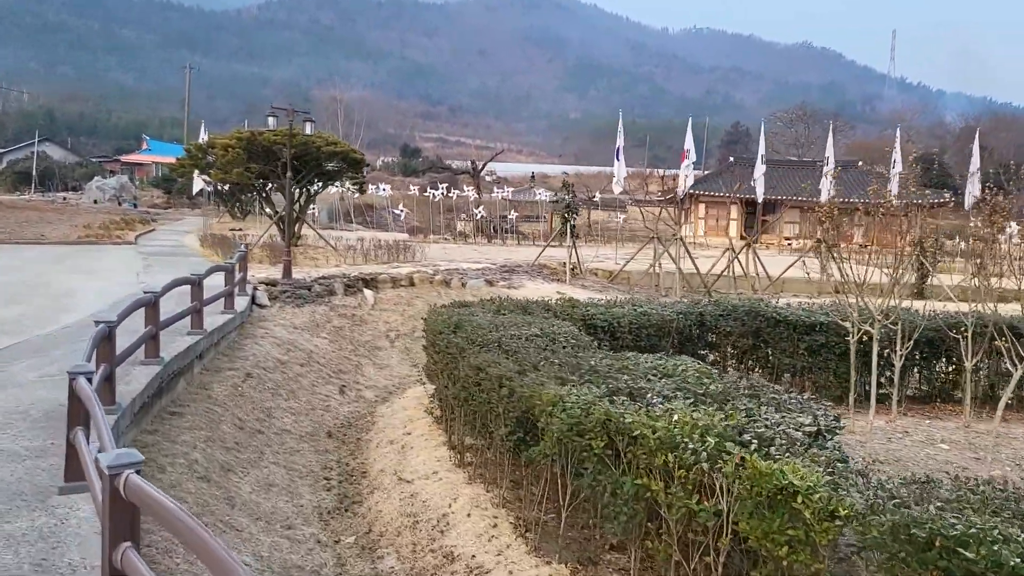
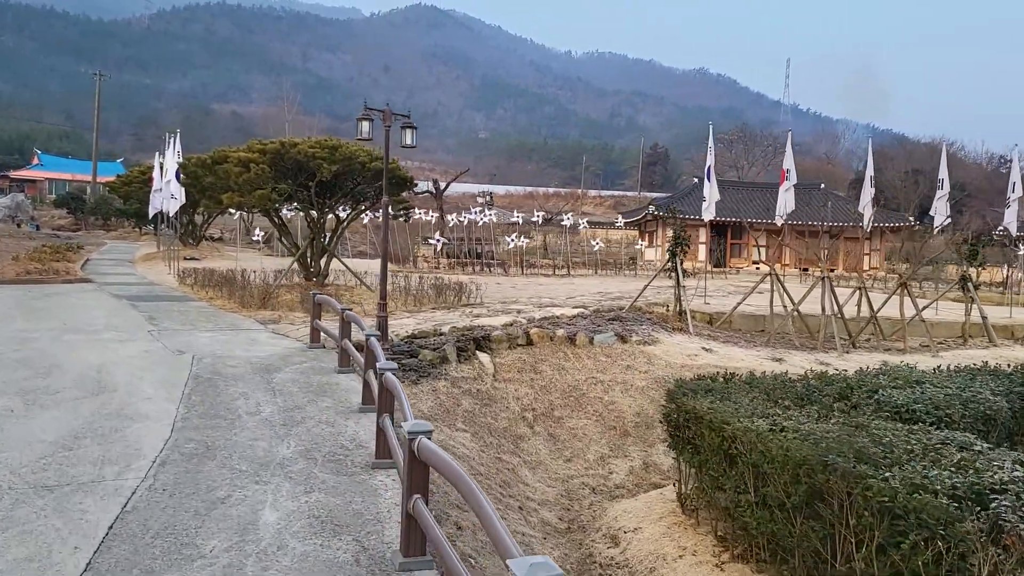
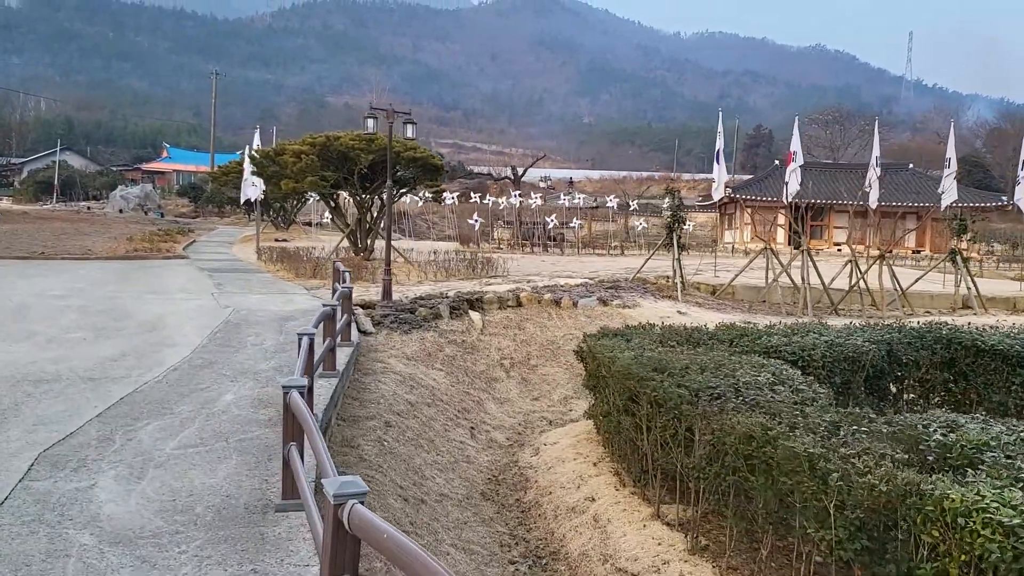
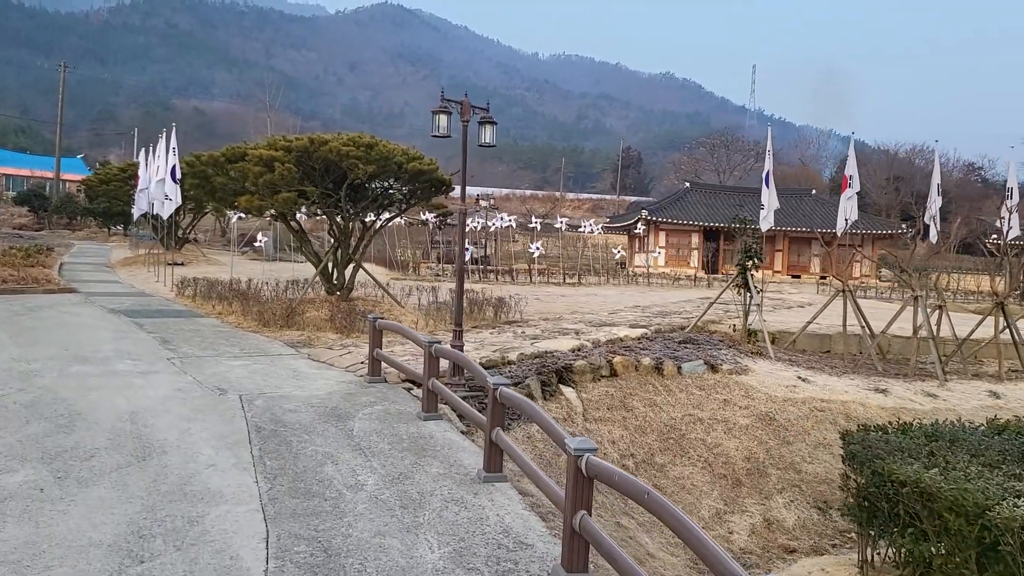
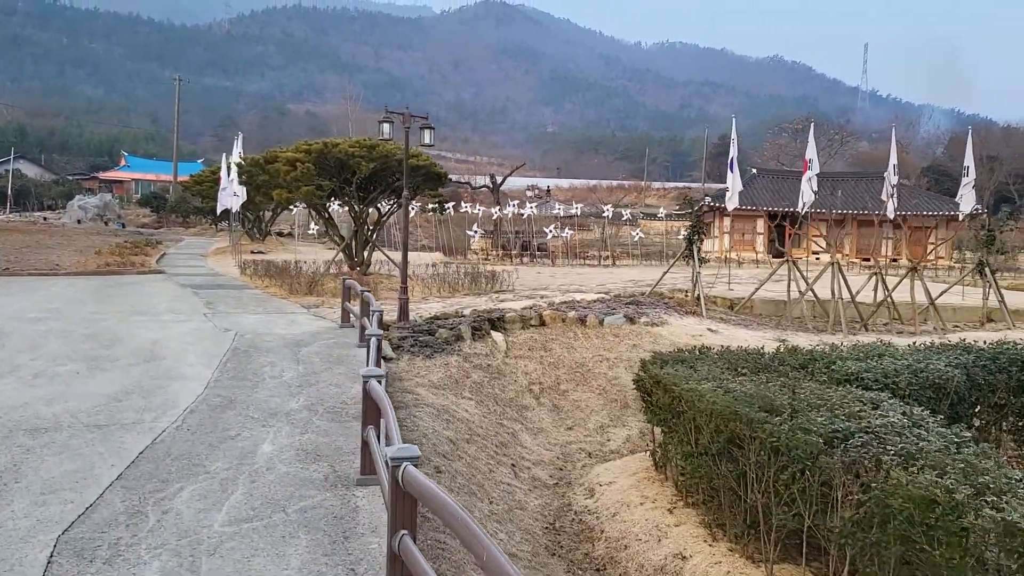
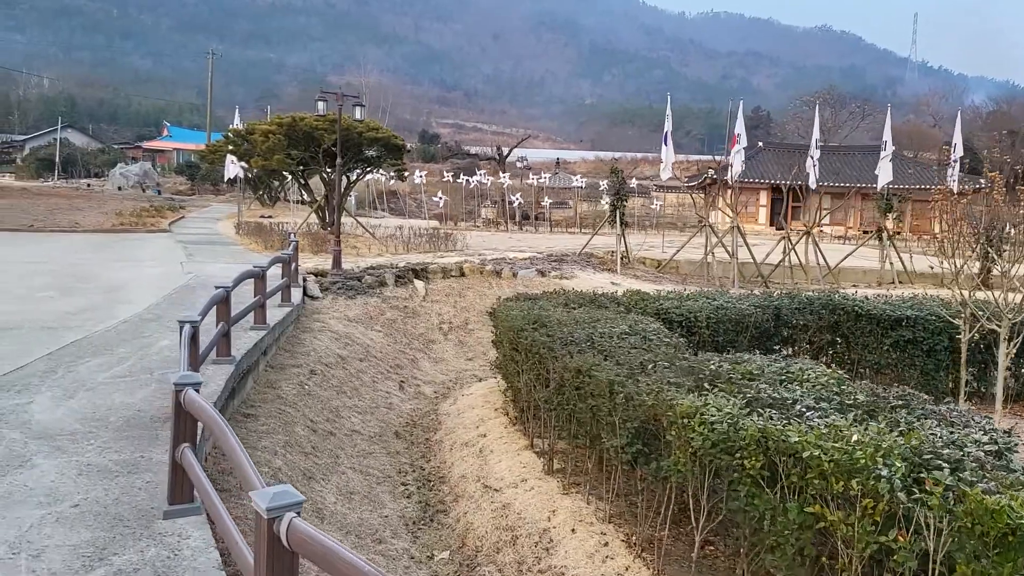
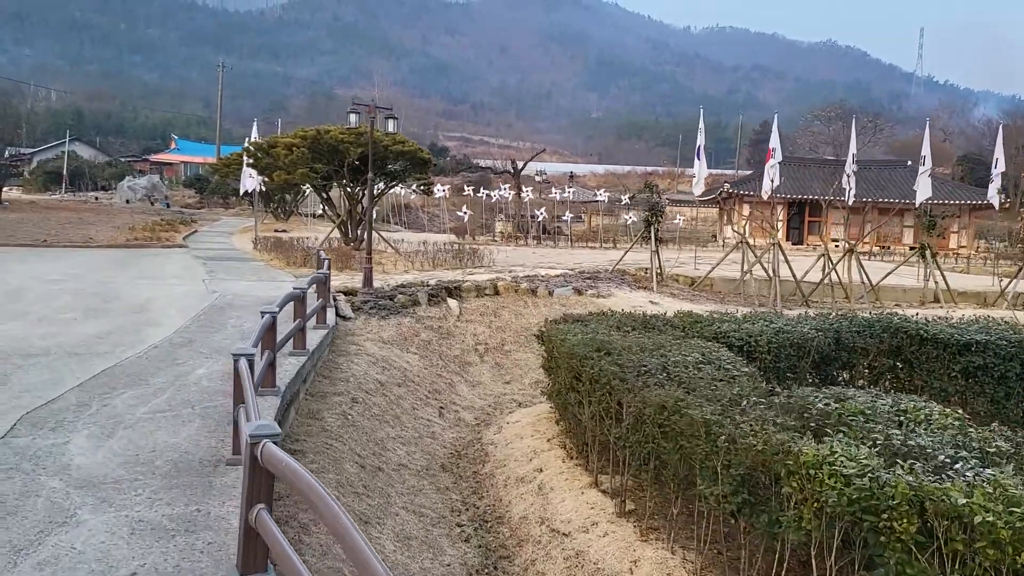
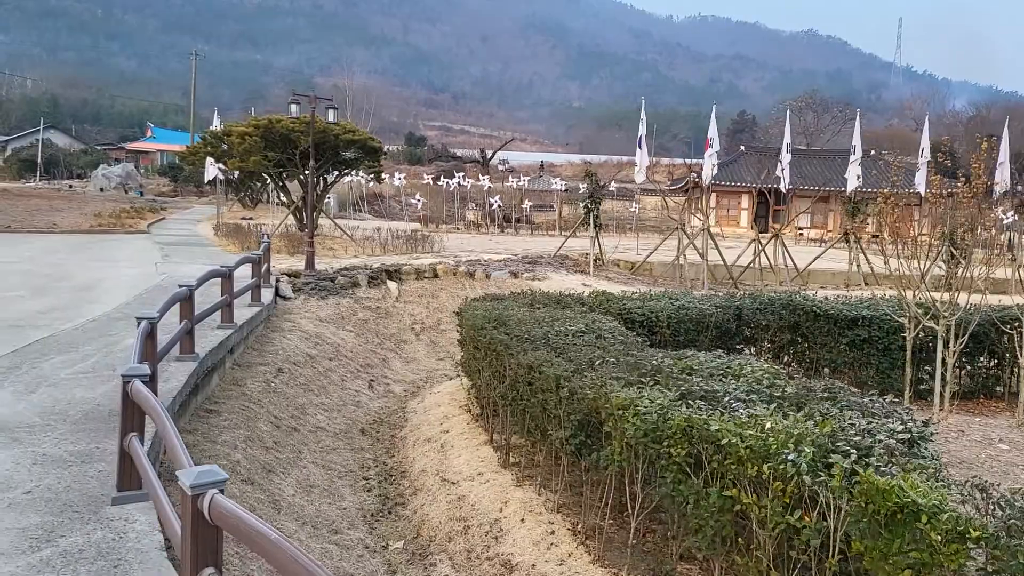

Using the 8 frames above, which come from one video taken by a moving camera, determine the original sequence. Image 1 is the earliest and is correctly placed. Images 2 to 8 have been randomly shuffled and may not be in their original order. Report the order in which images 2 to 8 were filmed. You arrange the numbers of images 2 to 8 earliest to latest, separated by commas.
8, 6, 7, 3, 5, 2, 4
